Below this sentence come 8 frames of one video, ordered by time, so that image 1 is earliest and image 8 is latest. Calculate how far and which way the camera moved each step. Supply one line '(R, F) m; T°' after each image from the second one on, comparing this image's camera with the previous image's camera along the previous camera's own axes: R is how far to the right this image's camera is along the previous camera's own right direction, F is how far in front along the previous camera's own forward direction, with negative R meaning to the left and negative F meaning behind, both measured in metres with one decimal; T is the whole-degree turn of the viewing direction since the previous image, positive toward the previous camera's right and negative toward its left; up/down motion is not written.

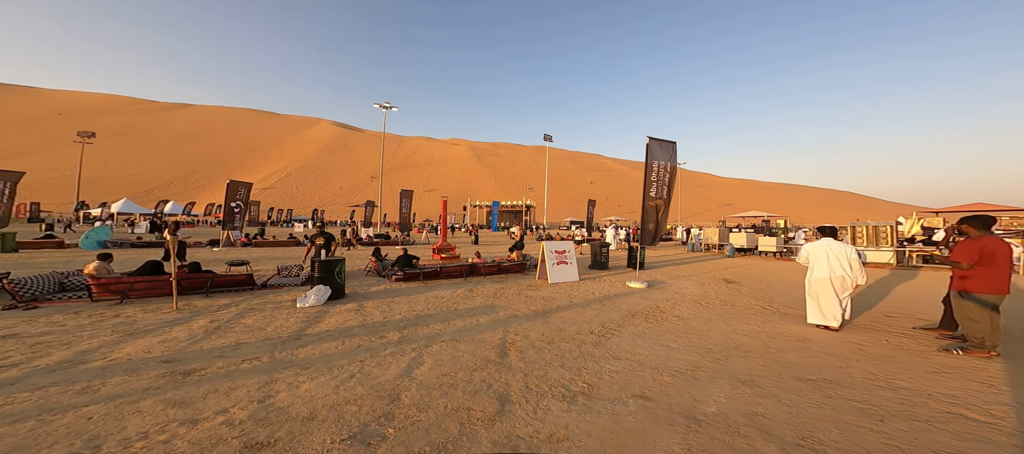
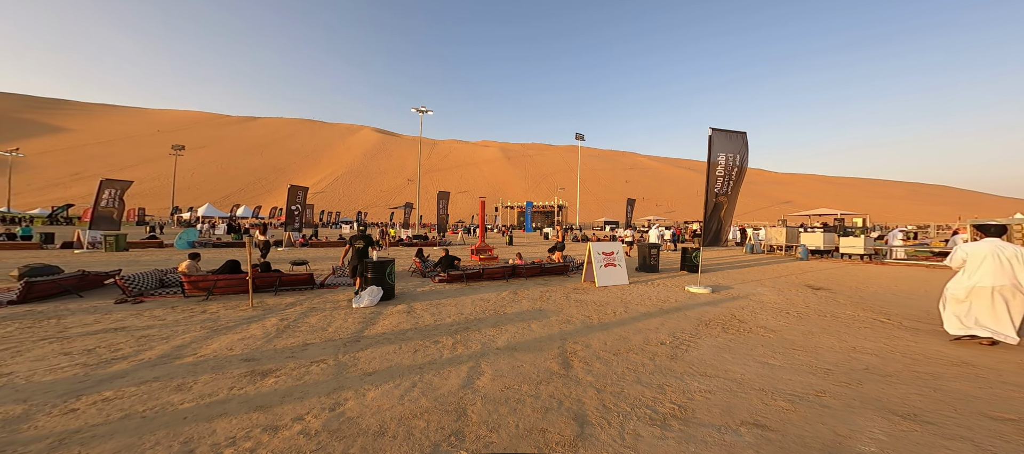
(-0.3, +0.2) m; -7°
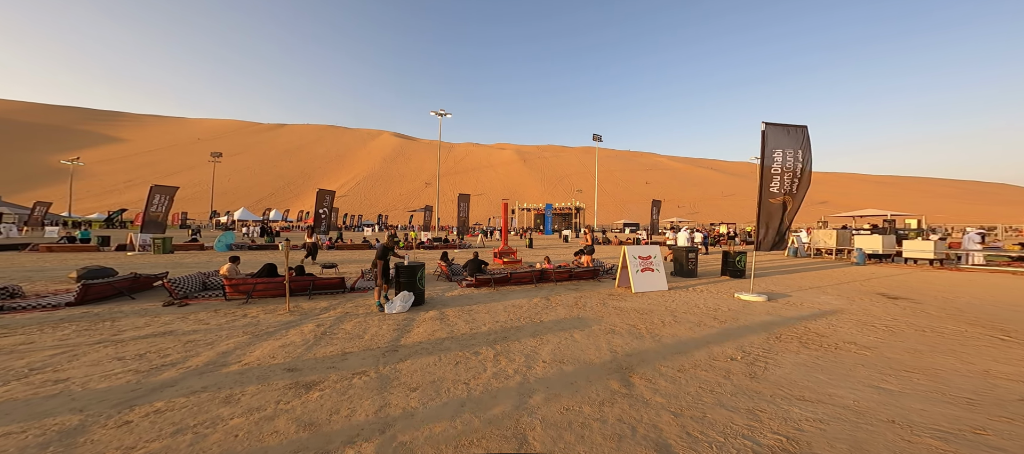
(-0.4, +0.2) m; -3°
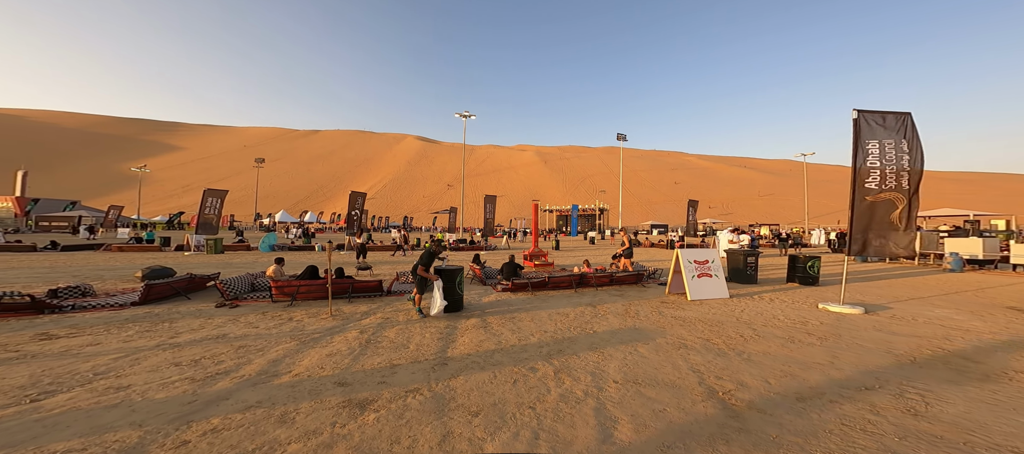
(-0.5, +0.4) m; -4°
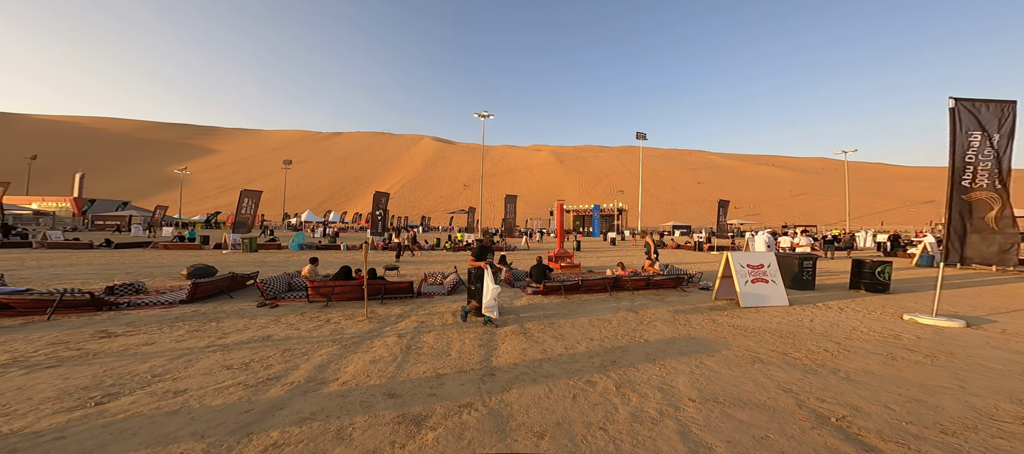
(-0.4, +0.2) m; -3°
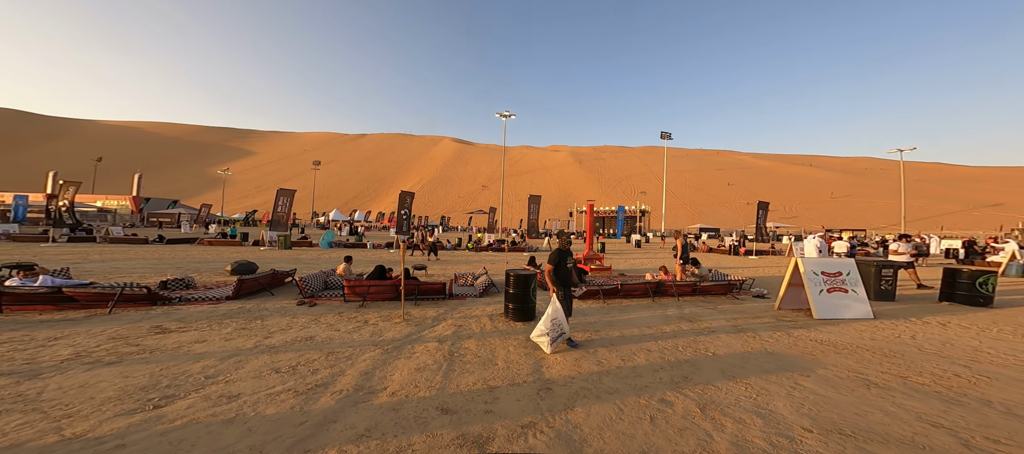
(-0.5, +0.3) m; -4°
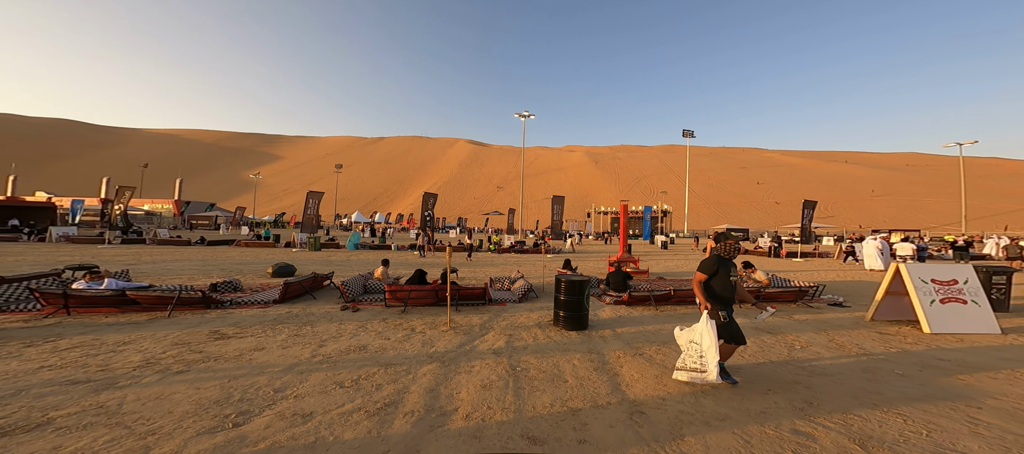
(-0.8, +0.3) m; -3°
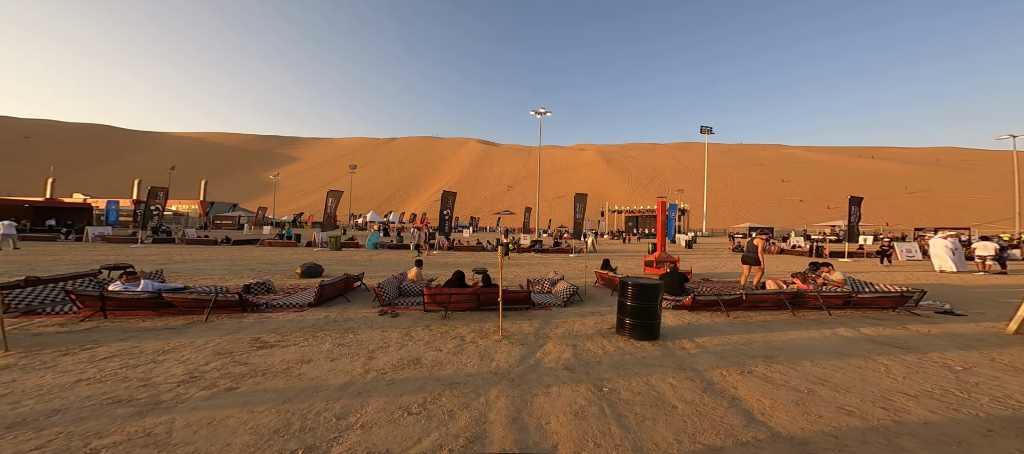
(-1.0, +0.7) m; -2°
